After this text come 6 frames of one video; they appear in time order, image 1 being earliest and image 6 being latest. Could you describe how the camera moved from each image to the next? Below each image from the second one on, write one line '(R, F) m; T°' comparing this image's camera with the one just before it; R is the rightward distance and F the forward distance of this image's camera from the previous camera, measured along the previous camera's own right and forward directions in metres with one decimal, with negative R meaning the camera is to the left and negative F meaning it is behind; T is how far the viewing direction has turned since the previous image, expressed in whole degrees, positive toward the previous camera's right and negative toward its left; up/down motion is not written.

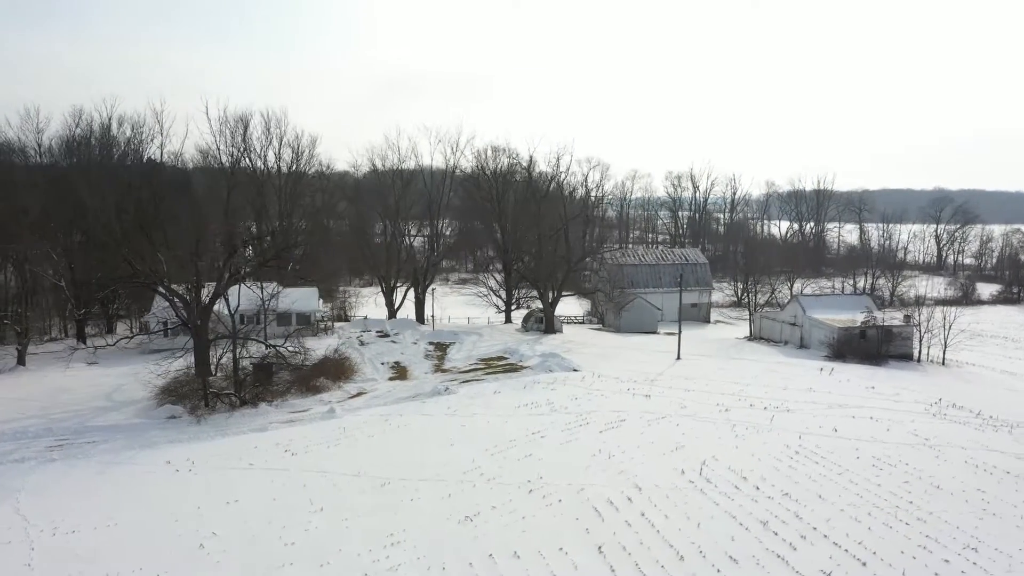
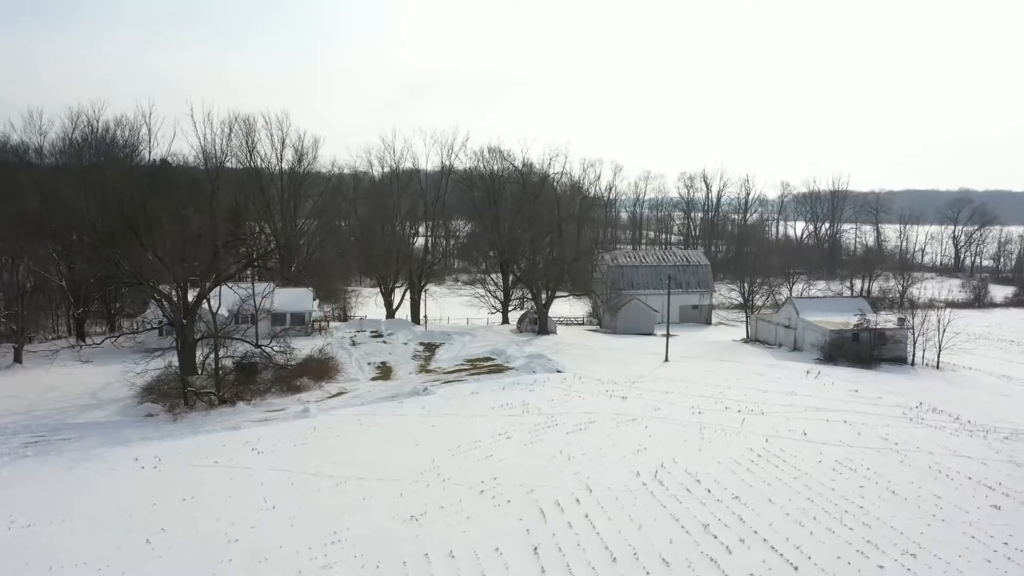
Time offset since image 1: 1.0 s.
(-0.8, +0.5) m; 0°
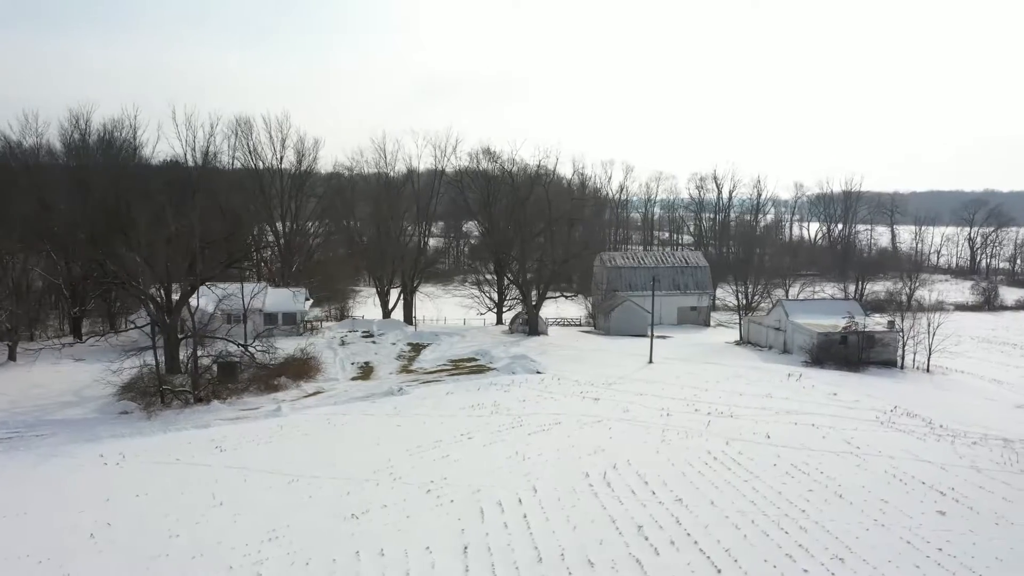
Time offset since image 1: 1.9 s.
(-0.7, +0.5) m; 0°
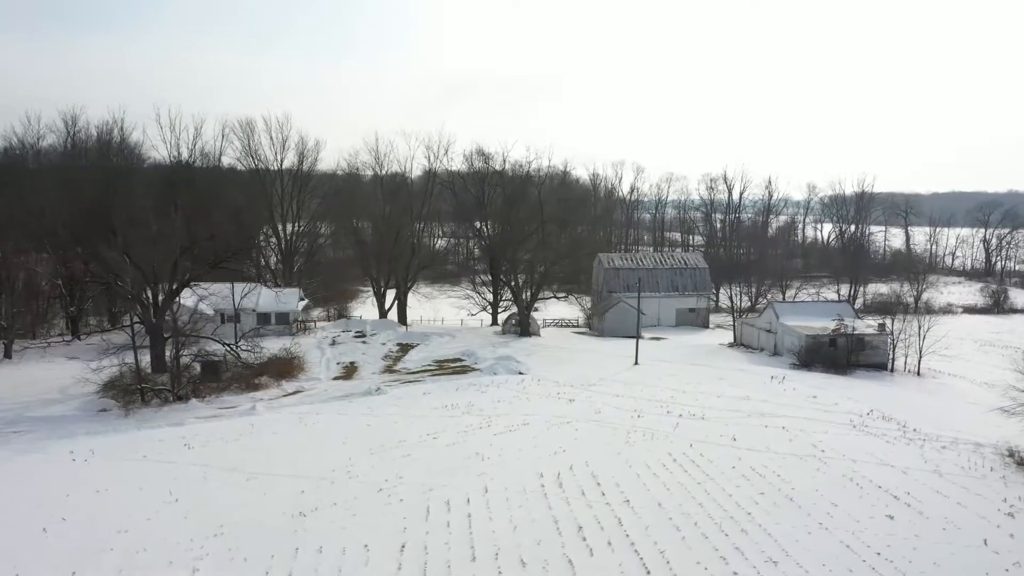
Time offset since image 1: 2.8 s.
(-0.6, +0.4) m; 0°
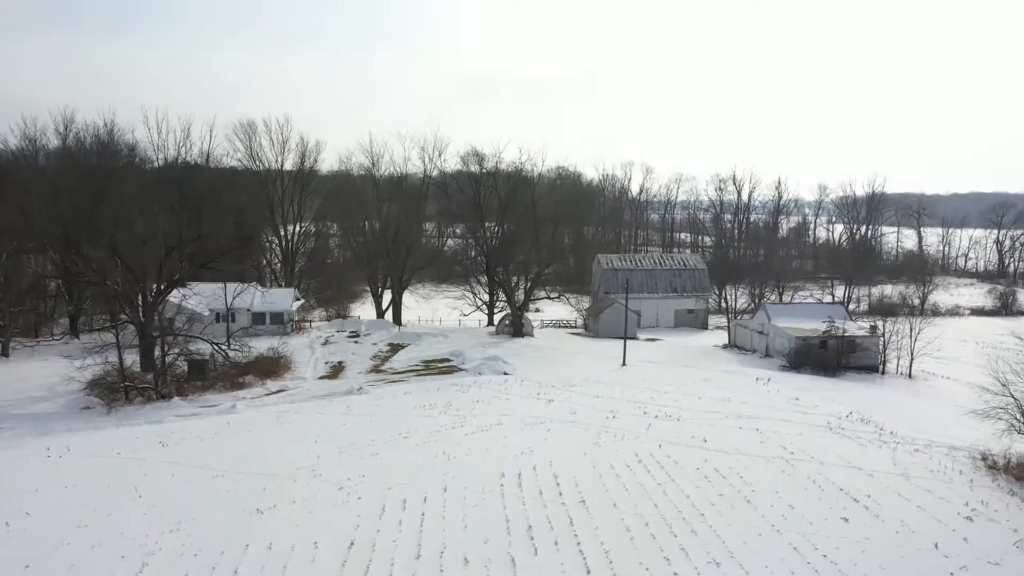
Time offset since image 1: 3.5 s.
(-0.5, +0.5) m; 0°
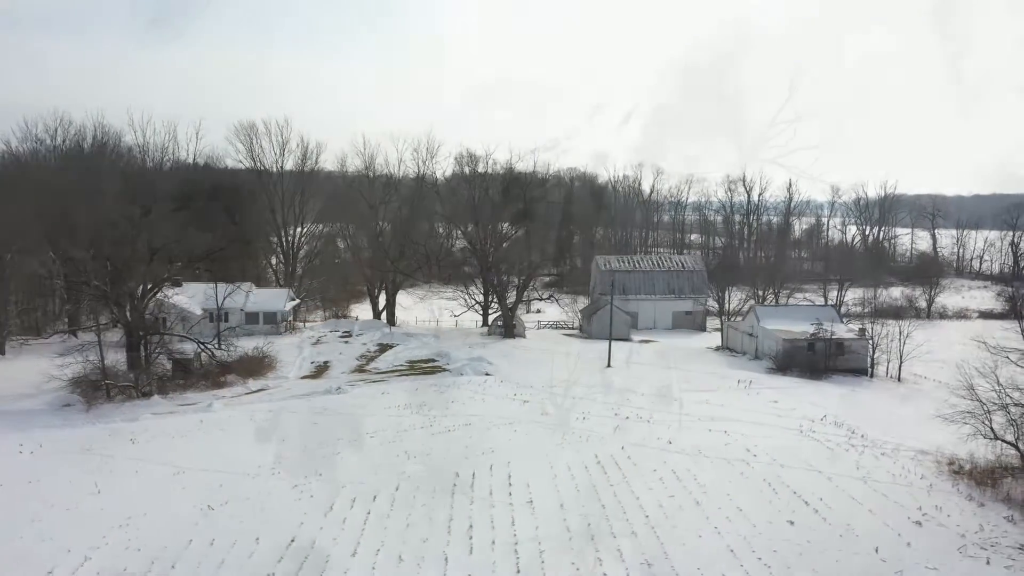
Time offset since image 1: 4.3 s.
(-0.5, +0.8) m; 0°
